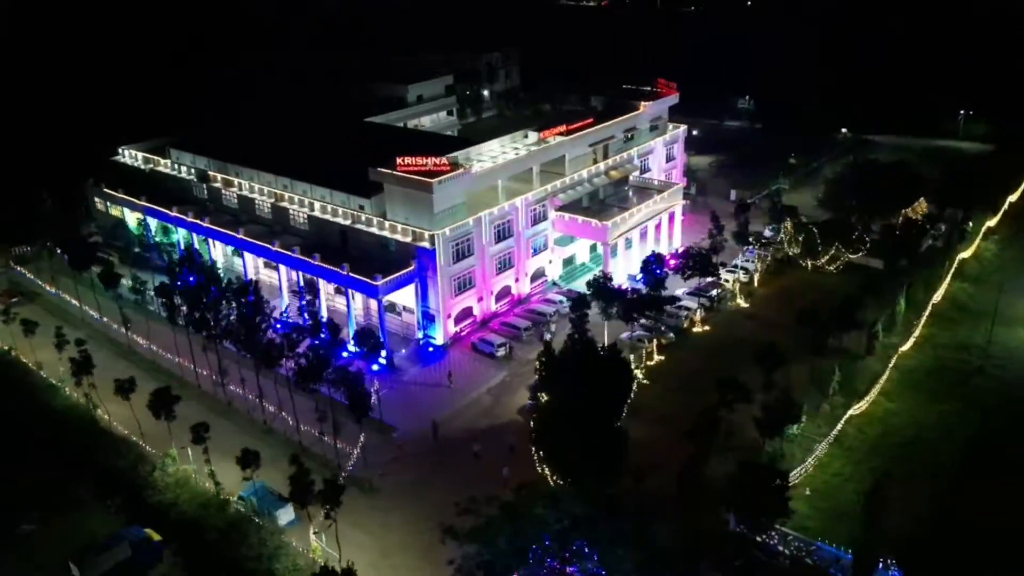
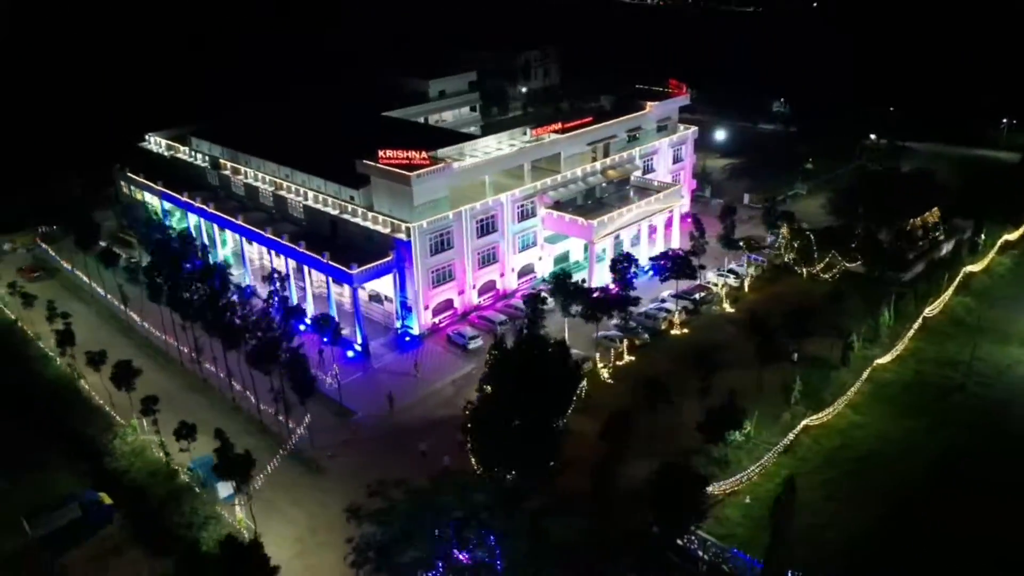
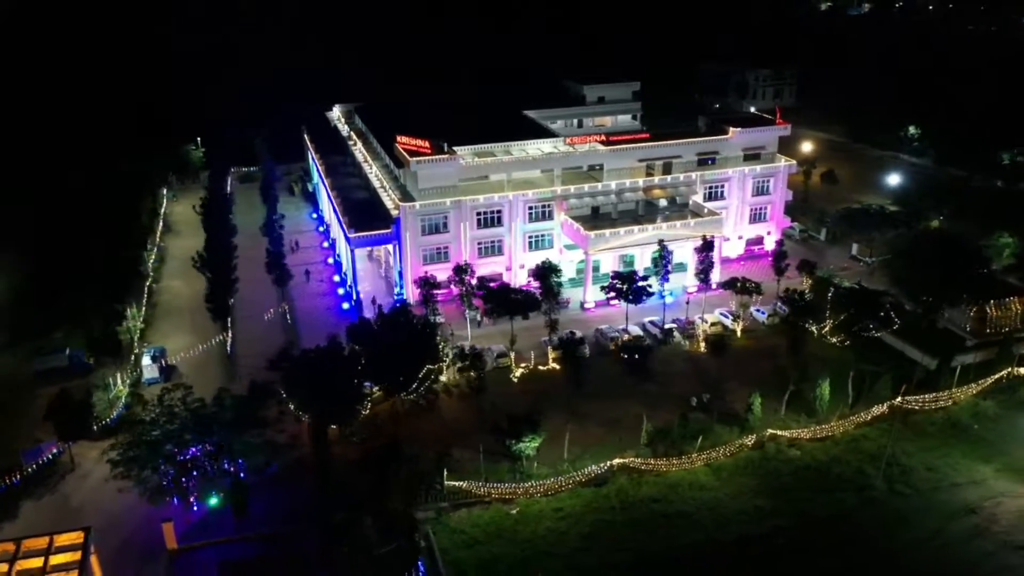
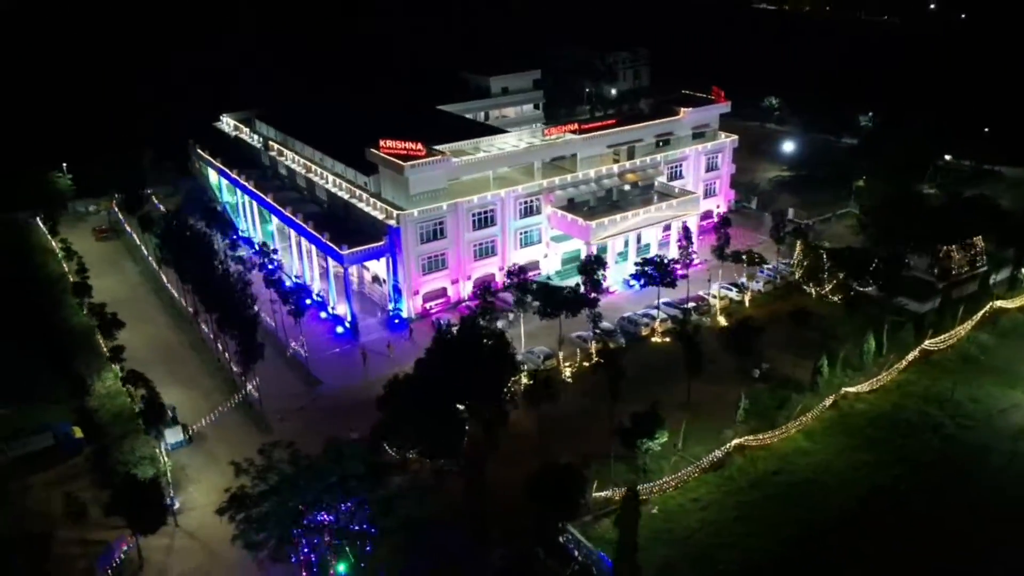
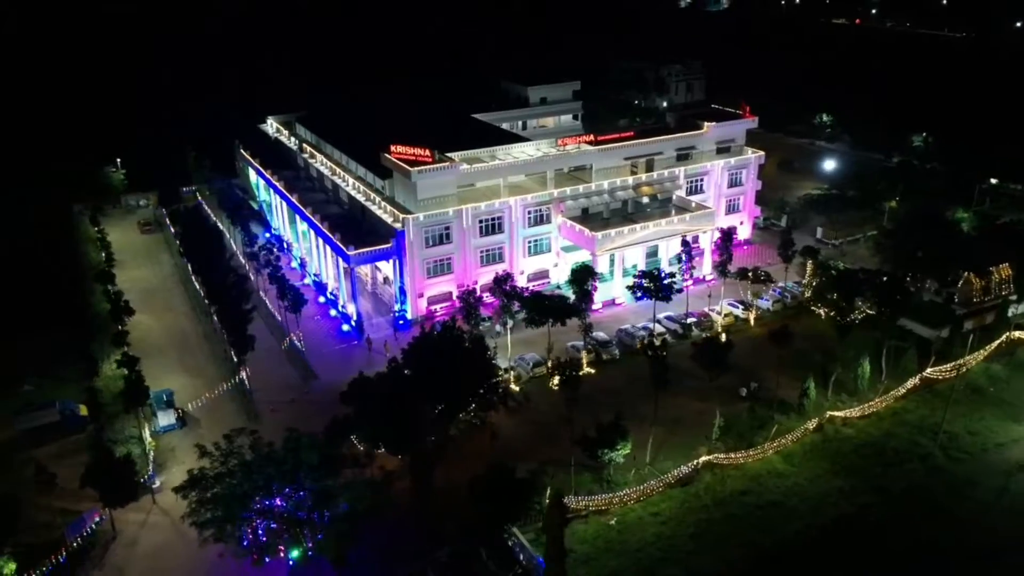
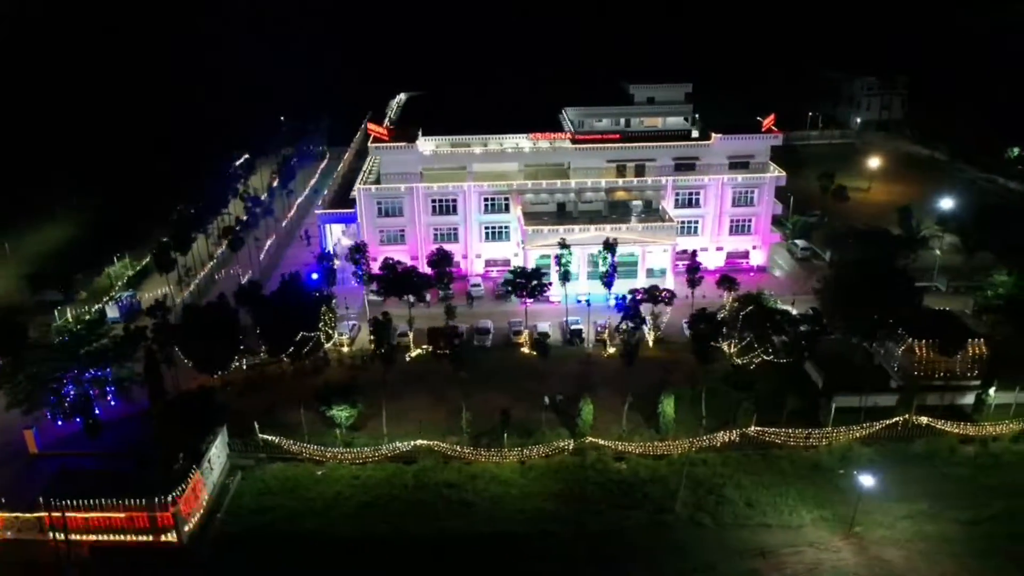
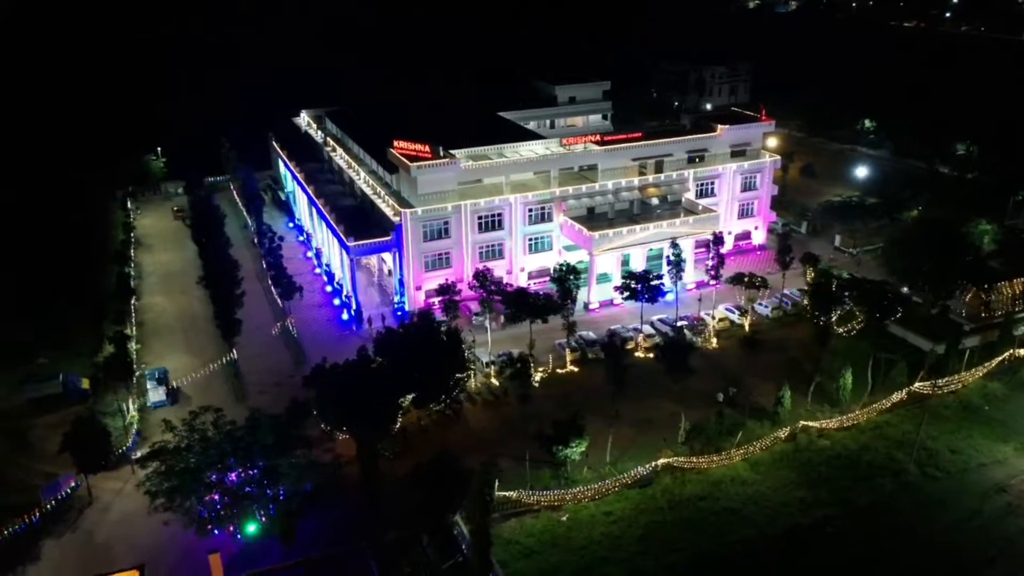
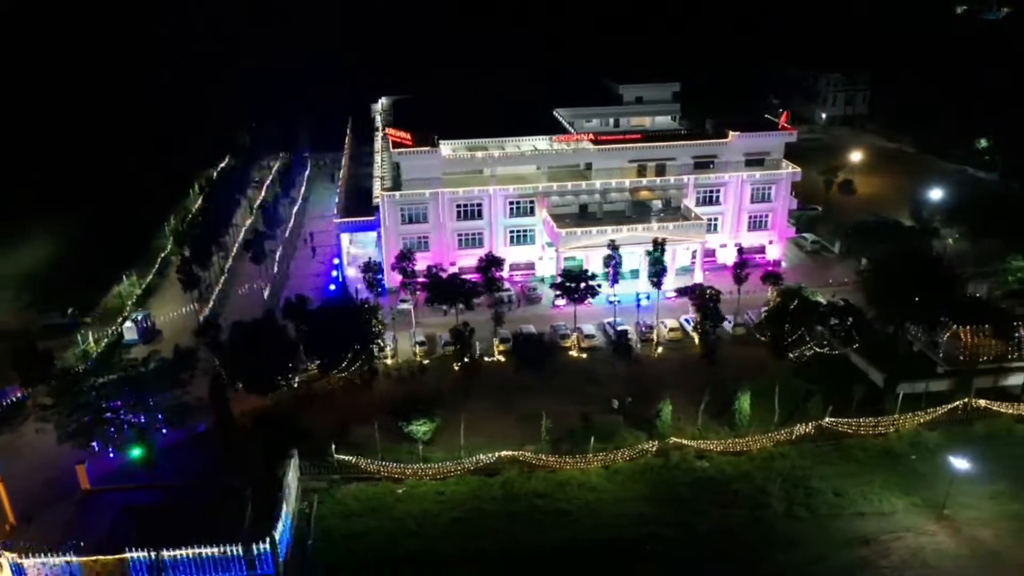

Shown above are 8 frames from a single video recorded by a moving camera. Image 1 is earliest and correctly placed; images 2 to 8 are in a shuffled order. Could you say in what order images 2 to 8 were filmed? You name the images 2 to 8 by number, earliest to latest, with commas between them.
2, 4, 5, 7, 3, 8, 6
